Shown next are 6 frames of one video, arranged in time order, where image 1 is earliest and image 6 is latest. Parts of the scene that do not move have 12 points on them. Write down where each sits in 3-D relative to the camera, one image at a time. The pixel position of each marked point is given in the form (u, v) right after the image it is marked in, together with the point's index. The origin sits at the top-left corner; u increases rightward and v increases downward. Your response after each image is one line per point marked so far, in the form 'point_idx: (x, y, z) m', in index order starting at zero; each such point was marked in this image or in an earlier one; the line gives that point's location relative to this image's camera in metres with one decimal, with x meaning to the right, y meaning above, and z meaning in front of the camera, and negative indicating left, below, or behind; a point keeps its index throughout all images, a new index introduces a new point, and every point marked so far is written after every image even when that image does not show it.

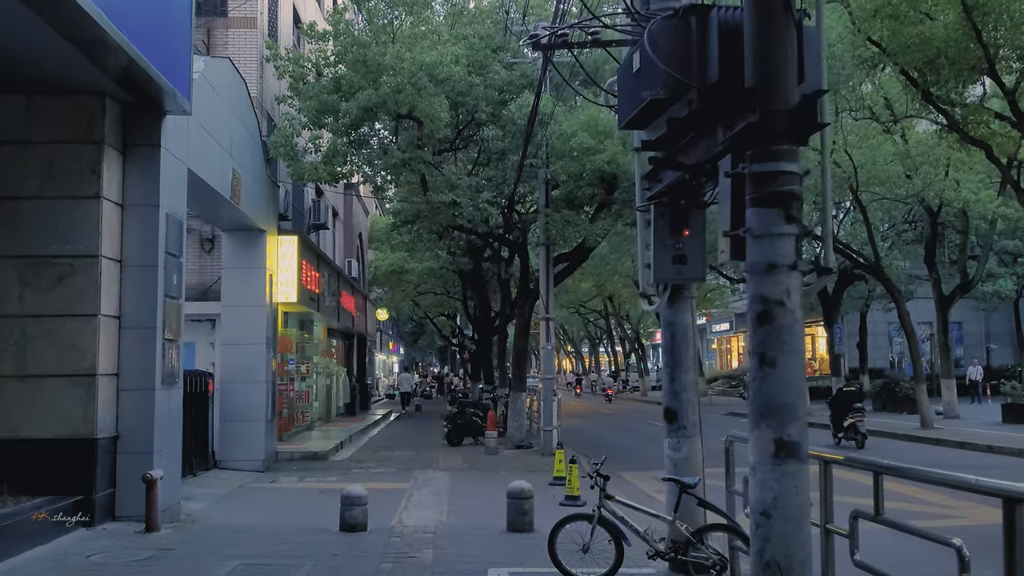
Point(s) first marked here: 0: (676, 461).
0: (+1.4, -1.4, +7.7) m
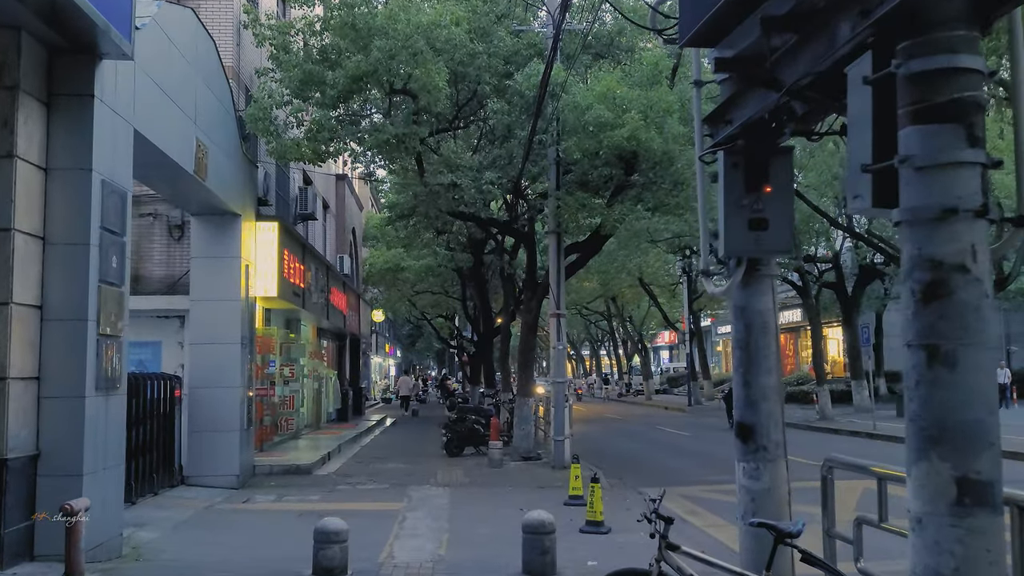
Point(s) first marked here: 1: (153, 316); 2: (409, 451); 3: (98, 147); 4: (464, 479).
0: (+1.5, -1.3, +5.8) m
1: (-5.9, -0.4, +15.0) m
2: (-2.2, -3.5, +19.4) m
3: (-3.8, +1.3, +8.4) m
4: (-0.8, -3.2, +15.1) m
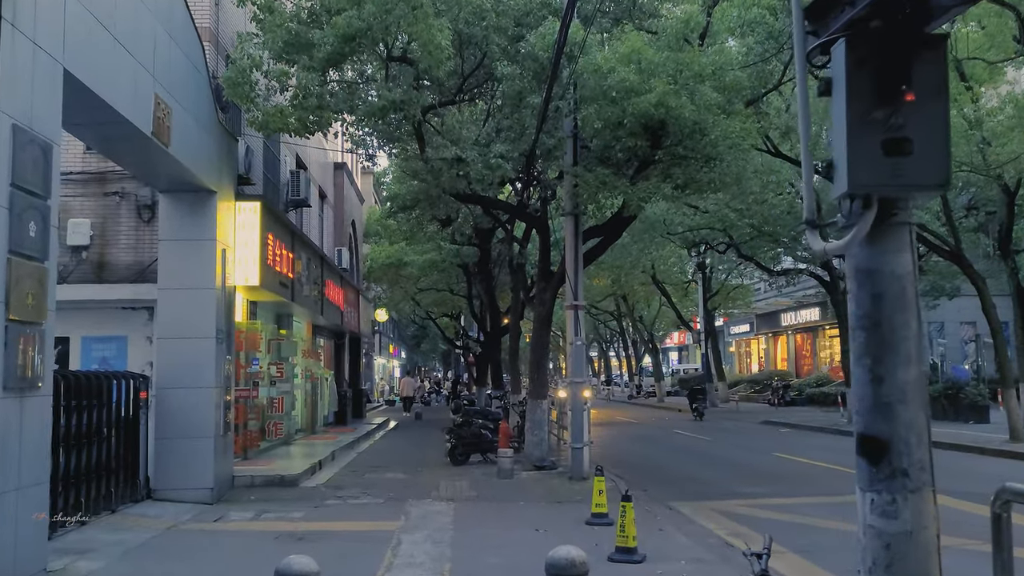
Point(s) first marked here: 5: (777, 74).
0: (+1.6, -1.1, +4.0) m
1: (-5.7, -0.3, +13.3) m
2: (-2.0, -3.3, +17.6) m
3: (-3.7, +1.5, +6.7) m
4: (-0.6, -3.0, +13.4) m
5: (+5.3, +4.3, +18.3) m
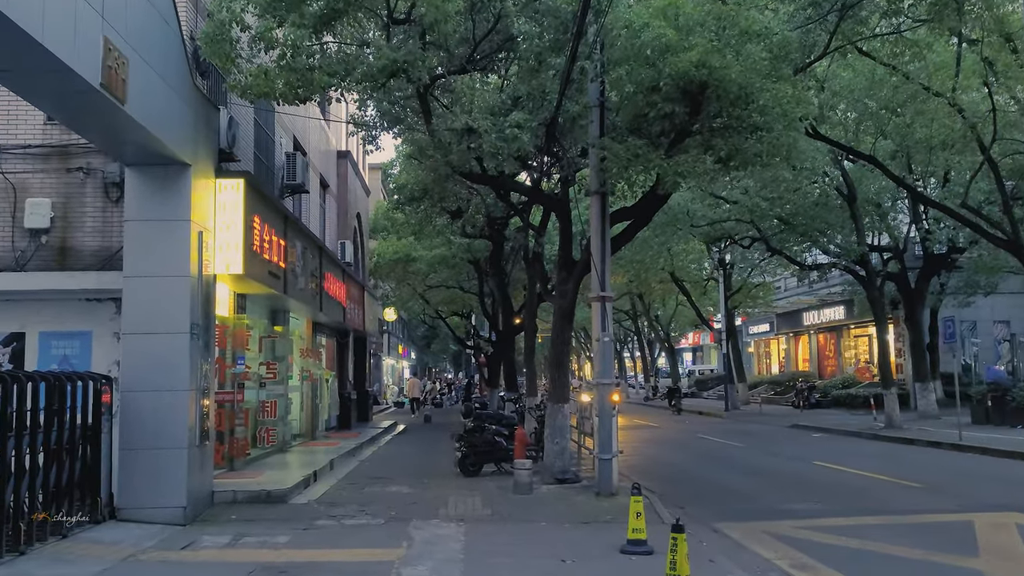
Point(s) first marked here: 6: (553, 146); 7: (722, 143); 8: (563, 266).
0: (+1.8, -0.9, +2.3) m
1: (-5.5, -0.1, +11.6) m
2: (-1.7, -3.1, +15.9) m
3: (-3.5, +1.6, +5.0) m
4: (-0.4, -2.8, +11.7) m
5: (+5.5, +4.4, +16.5) m
6: (+0.6, +2.1, +13.5) m
7: (+2.8, +1.9, +12.2) m
8: (+0.8, +0.3, +14.5) m
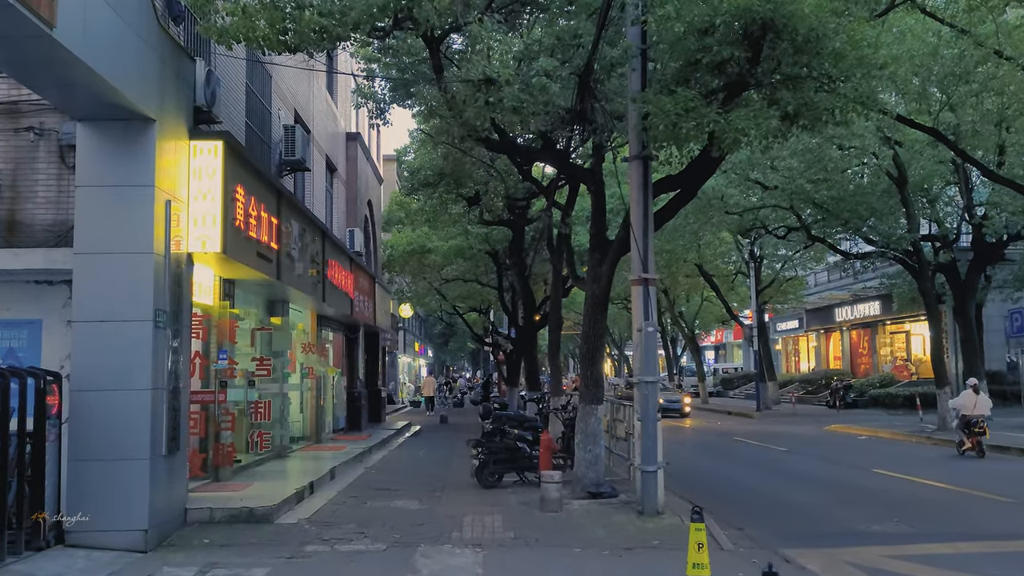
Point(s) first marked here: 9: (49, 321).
0: (+1.9, -0.7, +0.4) m
1: (-5.2, +0.1, +9.9) m
2: (-1.3, -2.9, +14.1) m
3: (-3.4, +1.8, +3.2) m
4: (-0.1, -2.6, +9.8) m
5: (+5.9, +4.6, +14.5) m
6: (+0.9, +2.3, +11.6) m
7: (+3.1, +2.1, +10.2) m
8: (+1.1, +0.6, +12.6) m
9: (-5.0, -0.3, +9.9) m
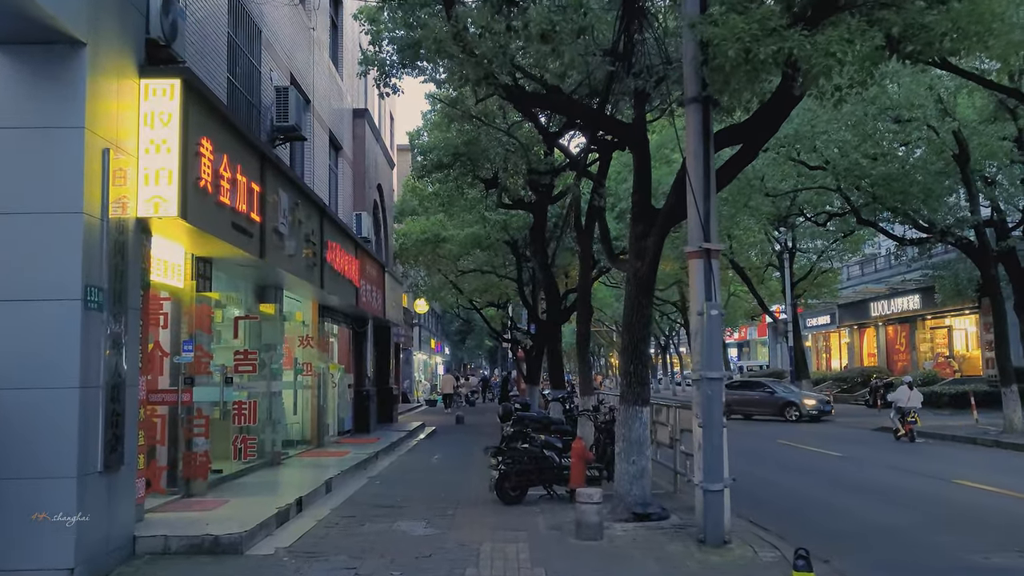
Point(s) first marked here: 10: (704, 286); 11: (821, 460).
0: (+1.9, -0.5, -1.7) m
1: (-4.9, +0.3, +7.9) m
2: (-1.0, -2.7, +12.1) m
3: (-3.2, +2.1, +1.2) m
4: (+0.2, -2.4, +7.7) m
5: (+6.3, +4.9, +12.3) m
6: (+1.2, +2.6, +9.5) m
7: (+3.3, +2.4, +8.1) m
8: (+1.4, +0.8, +10.5) m
9: (-4.7, -0.1, +7.9) m
10: (+1.8, 0.0, +8.8) m
11: (+5.9, -3.3, +17.5) m
